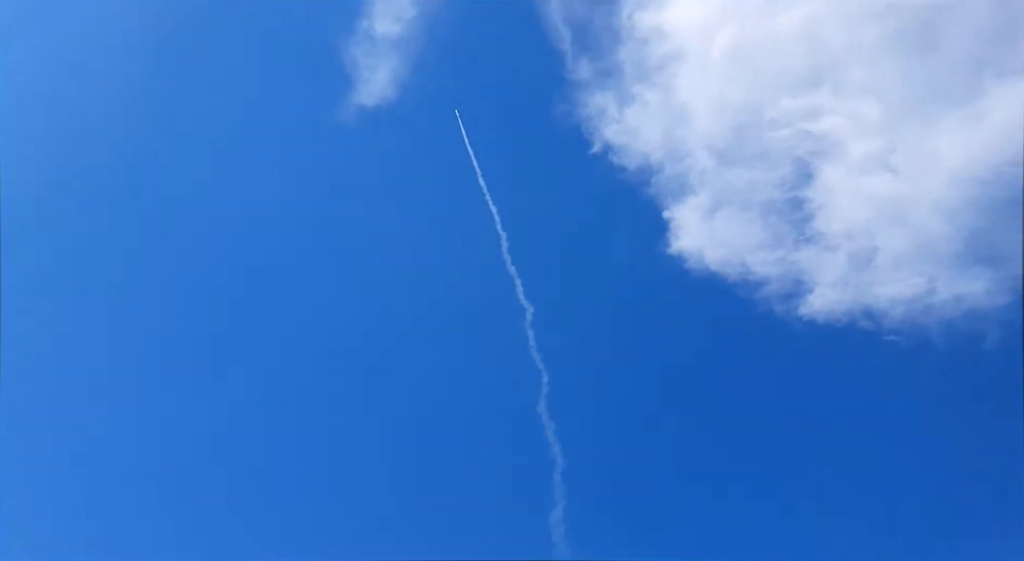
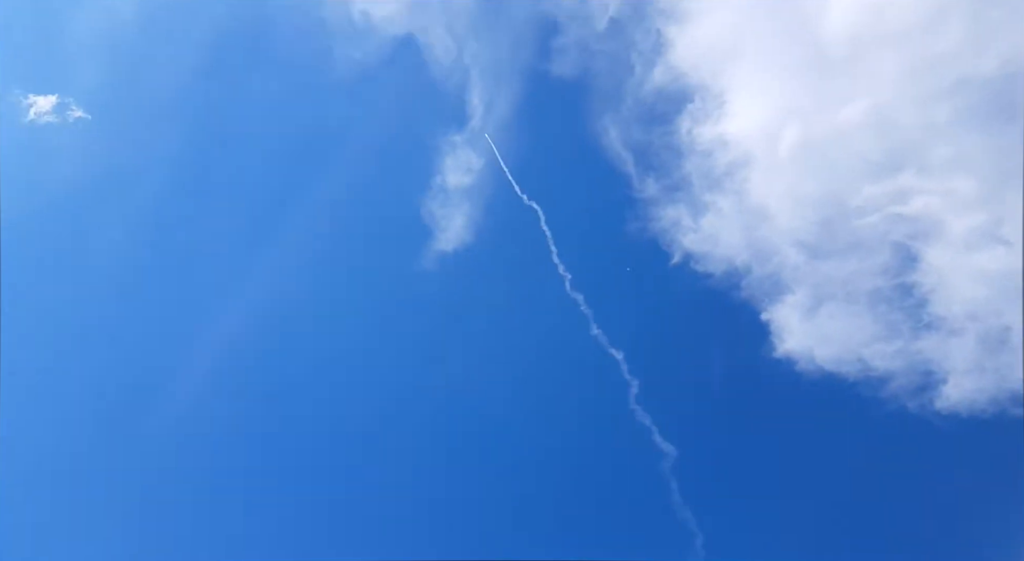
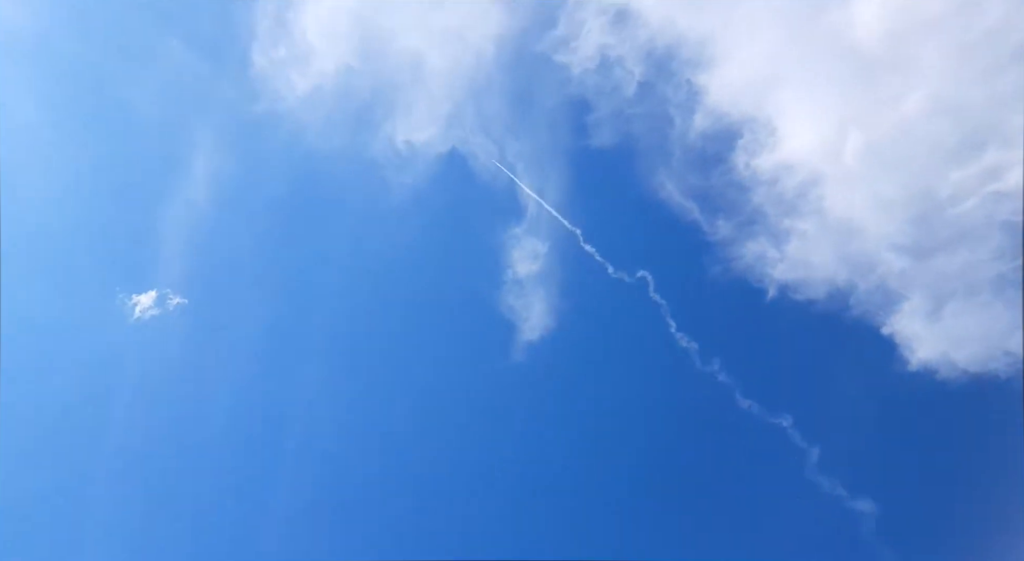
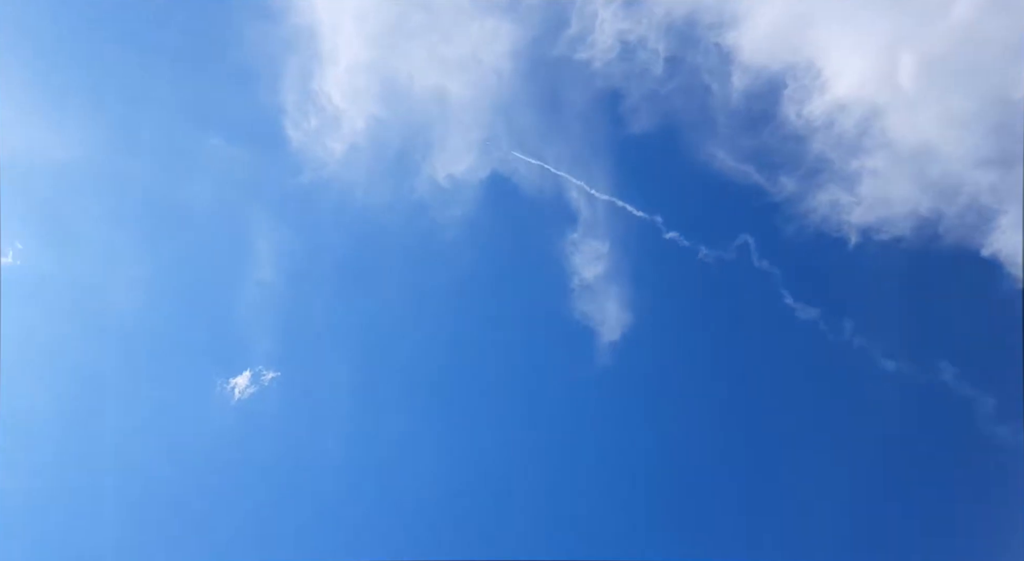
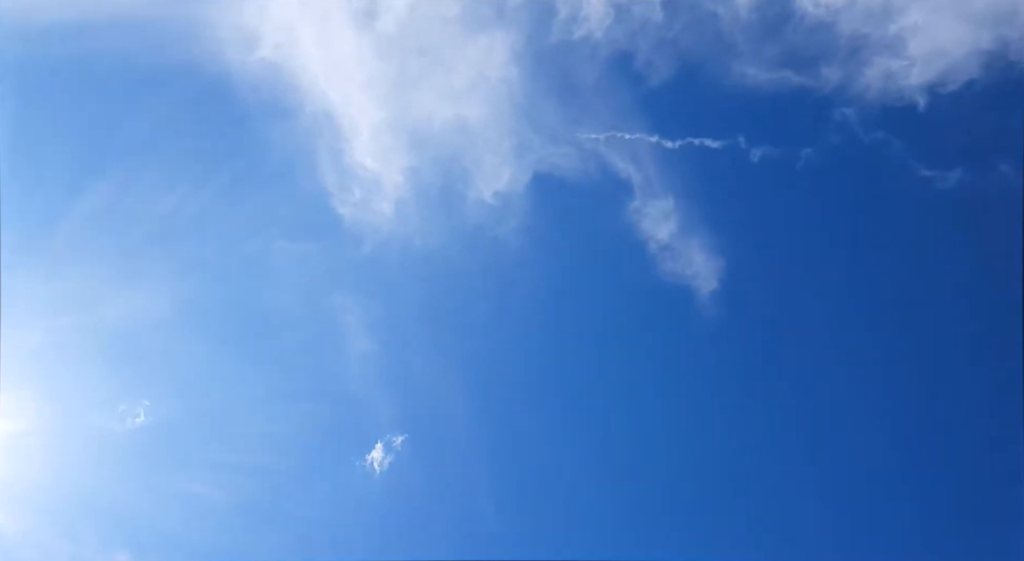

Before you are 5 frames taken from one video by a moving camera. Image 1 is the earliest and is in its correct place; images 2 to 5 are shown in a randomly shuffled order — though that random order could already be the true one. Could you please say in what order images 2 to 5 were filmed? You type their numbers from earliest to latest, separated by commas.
2, 3, 4, 5
